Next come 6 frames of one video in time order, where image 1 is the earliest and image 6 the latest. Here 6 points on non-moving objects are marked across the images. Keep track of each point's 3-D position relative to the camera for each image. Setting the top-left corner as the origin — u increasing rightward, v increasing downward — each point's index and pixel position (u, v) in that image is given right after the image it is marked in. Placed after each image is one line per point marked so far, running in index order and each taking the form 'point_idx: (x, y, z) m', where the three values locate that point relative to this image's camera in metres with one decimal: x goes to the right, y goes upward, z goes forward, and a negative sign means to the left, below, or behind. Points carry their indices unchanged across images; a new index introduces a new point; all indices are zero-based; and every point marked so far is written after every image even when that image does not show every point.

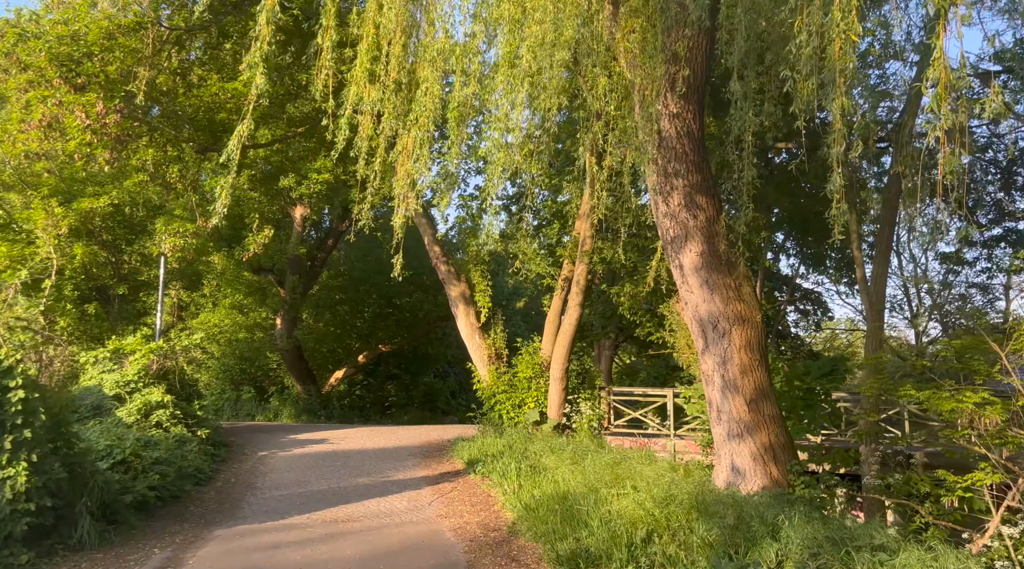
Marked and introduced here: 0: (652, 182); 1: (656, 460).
0: (+1.5, +1.1, +8.6) m
1: (+2.0, -2.4, +10.9) m
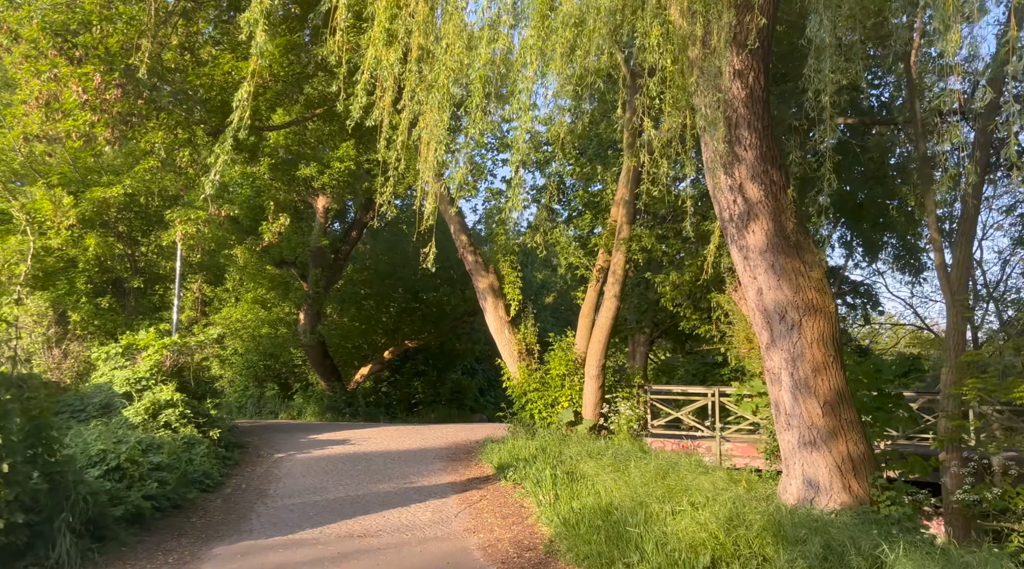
0: (+1.9, +1.3, +7.6) m
1: (+2.4, -2.3, +9.8) m
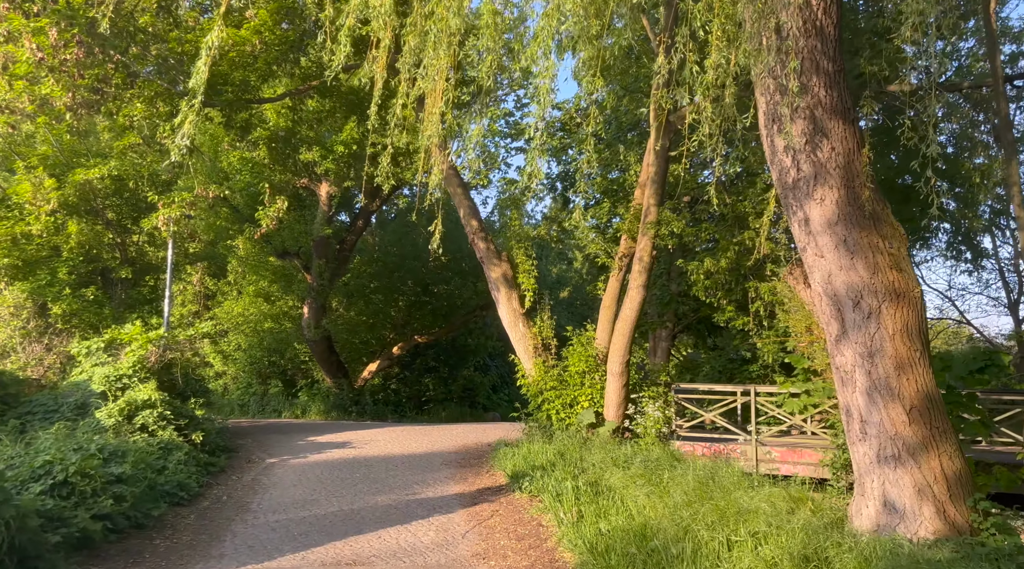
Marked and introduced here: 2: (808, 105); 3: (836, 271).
0: (+2.0, +1.4, +6.3) m
1: (+2.6, -2.1, +8.6) m
2: (+2.3, +1.4, +6.0) m
3: (+2.5, +0.1, +6.1) m
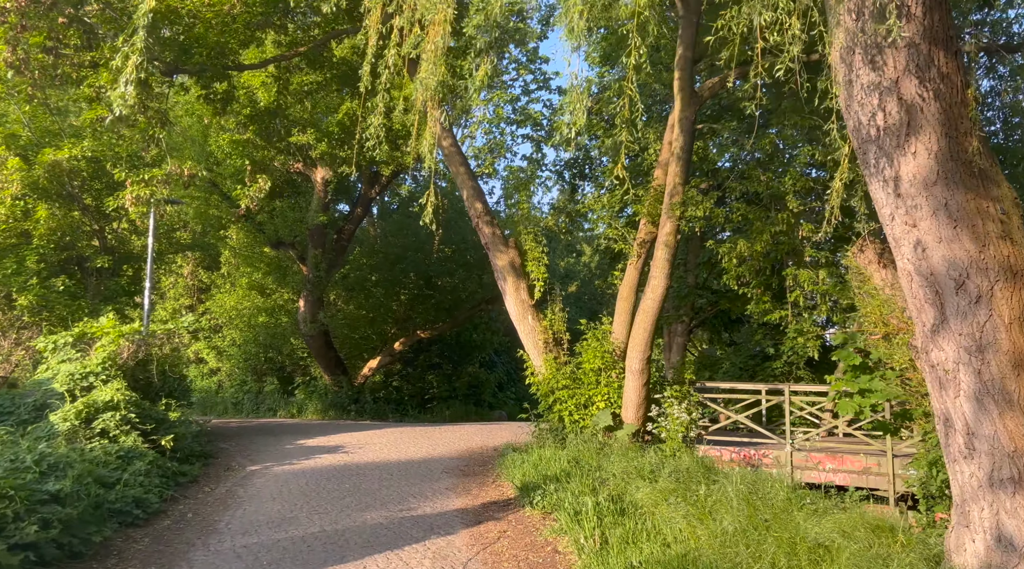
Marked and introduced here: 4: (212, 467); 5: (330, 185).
0: (+2.1, +1.6, +5.0) m
1: (+2.7, -2.0, +7.3) m
2: (+2.3, +1.5, +4.8) m
3: (+2.6, +0.3, +4.8) m
4: (-4.1, -2.4, +10.6) m
5: (-4.5, +2.5, +19.6) m
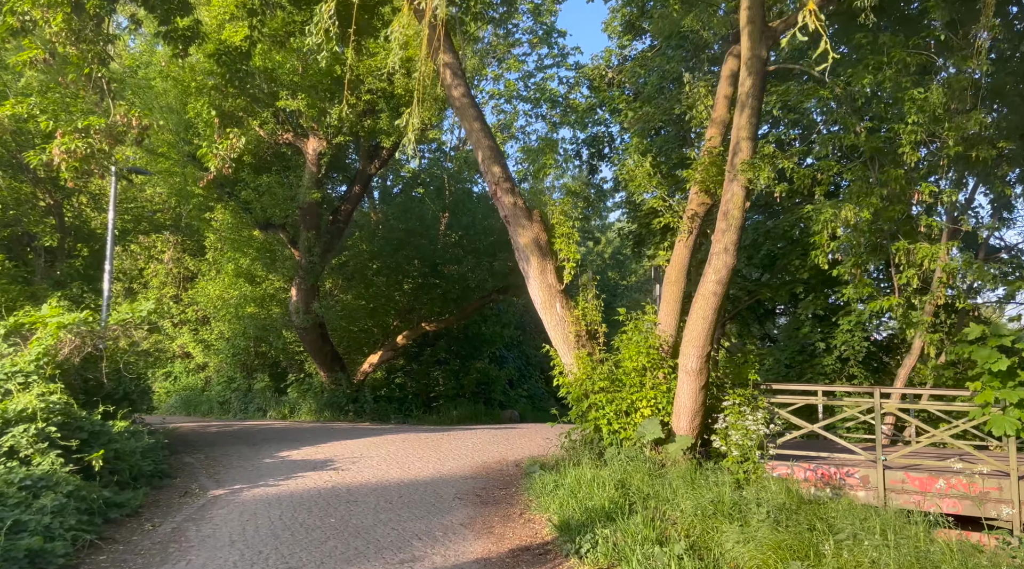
0: (+2.4, +1.8, +2.8) m
1: (+3.0, -1.7, +5.1) m
2: (+2.6, +1.7, +2.5) m
3: (+2.9, +0.4, +2.6) m
4: (-3.7, -2.2, +8.4) m
5: (-4.2, +2.8, +17.4) m
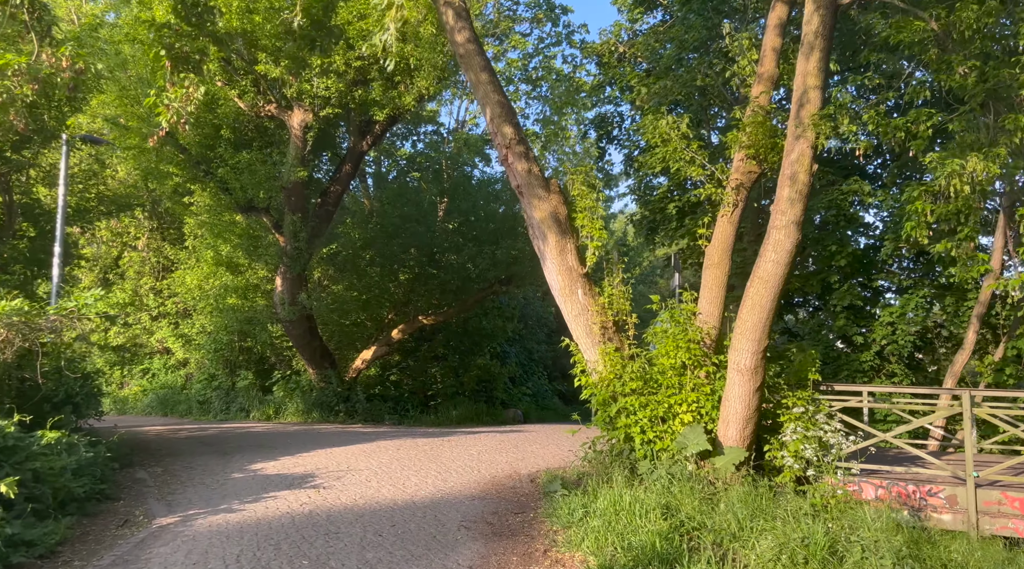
0: (+2.6, +1.9, +1.1) m
1: (+3.2, -1.6, +3.5) m
2: (+2.8, +1.9, +0.9) m
3: (+3.1, +0.6, +1.0) m
4: (-3.6, -2.0, +6.8) m
5: (-4.0, +3.0, +15.8) m
